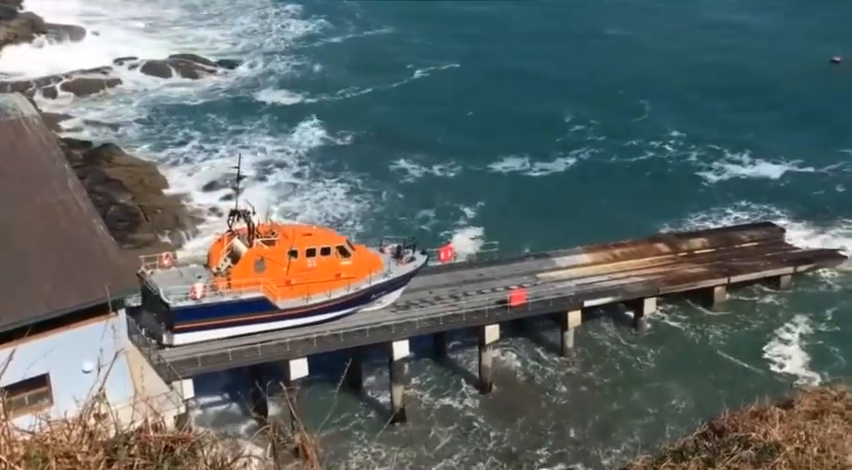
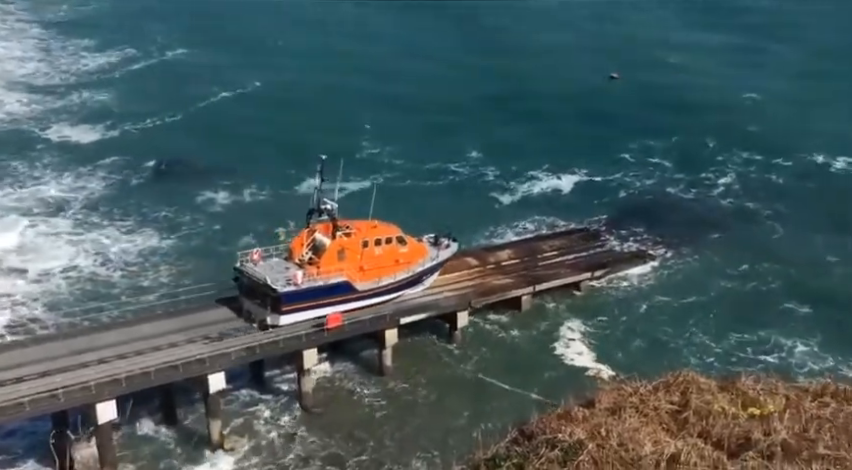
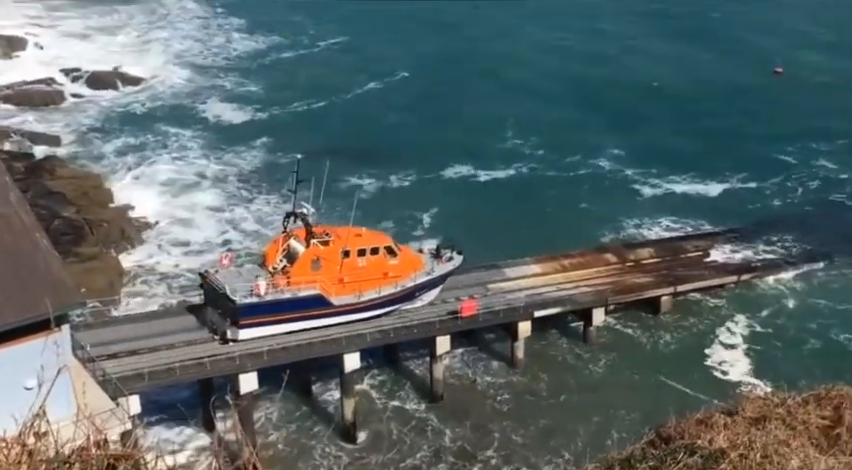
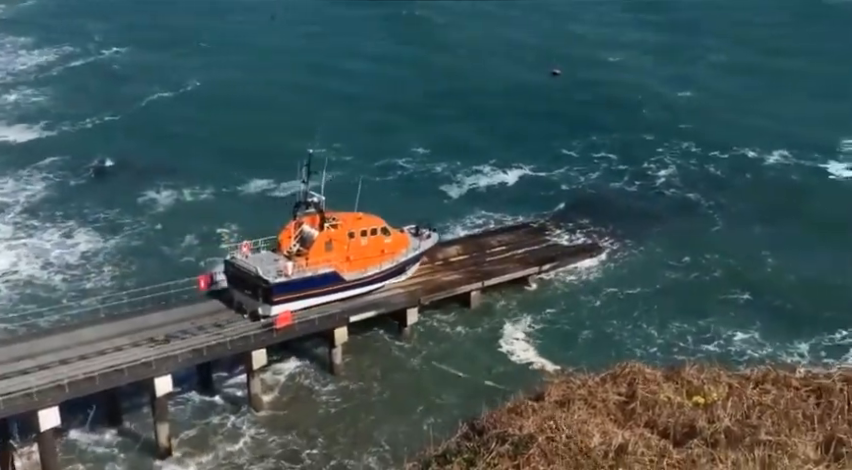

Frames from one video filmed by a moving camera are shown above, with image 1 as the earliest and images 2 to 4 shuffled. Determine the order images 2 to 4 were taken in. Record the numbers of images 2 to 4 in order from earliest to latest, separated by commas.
3, 2, 4
